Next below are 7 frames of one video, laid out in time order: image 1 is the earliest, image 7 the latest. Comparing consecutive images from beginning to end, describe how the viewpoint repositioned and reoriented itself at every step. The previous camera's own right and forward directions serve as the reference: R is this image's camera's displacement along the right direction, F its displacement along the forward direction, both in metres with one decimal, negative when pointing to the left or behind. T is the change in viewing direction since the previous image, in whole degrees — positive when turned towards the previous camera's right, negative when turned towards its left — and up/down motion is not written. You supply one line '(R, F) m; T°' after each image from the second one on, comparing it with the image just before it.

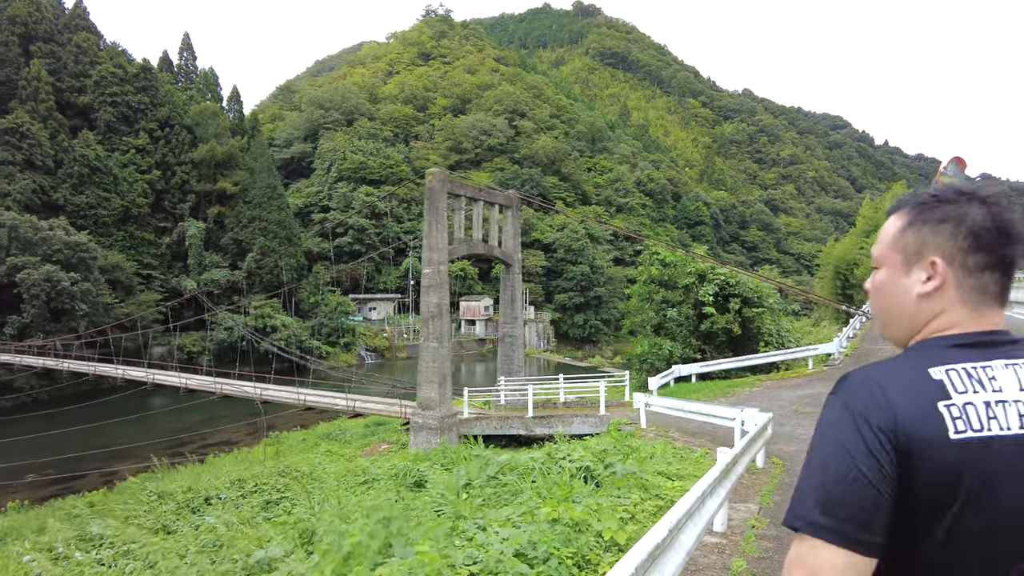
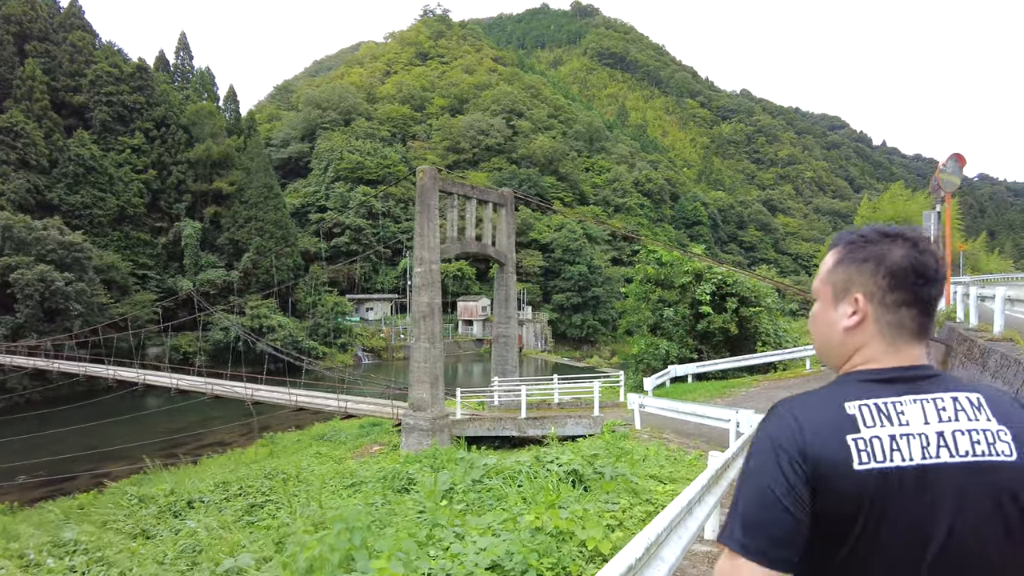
(+0.1, +0.1) m; 0°
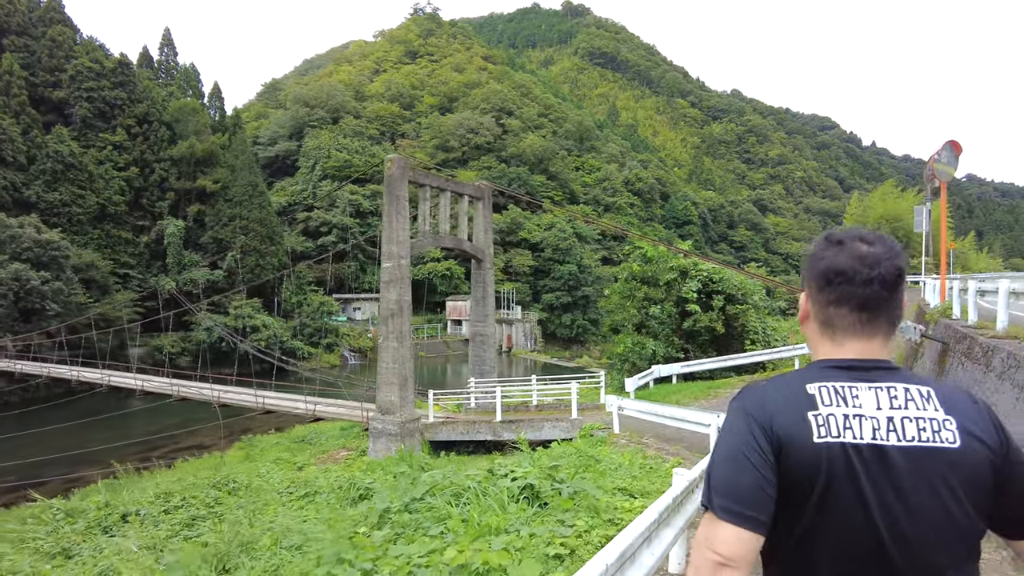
(+0.2, +0.3) m; +1°
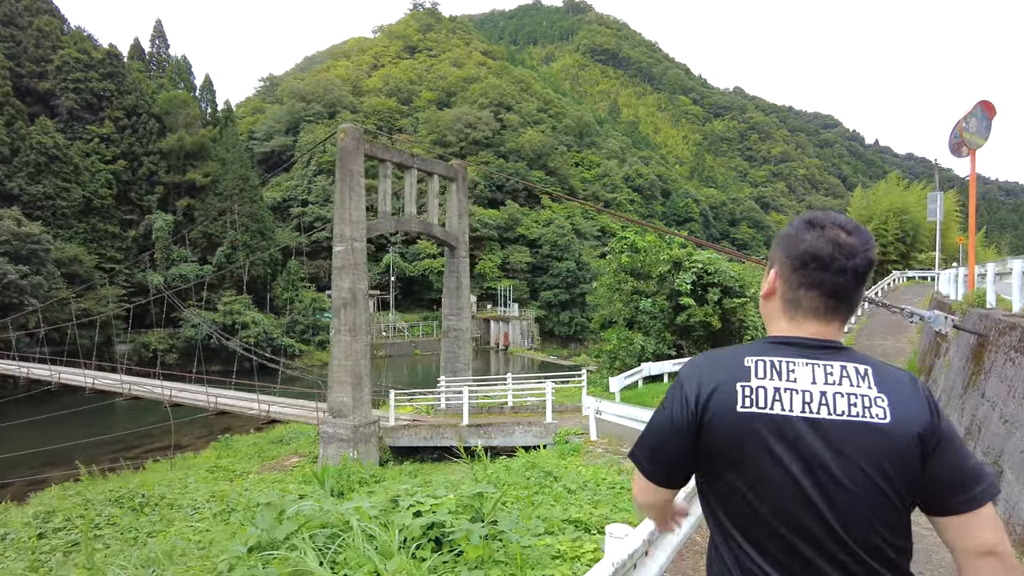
(+0.3, +0.7) m; 0°
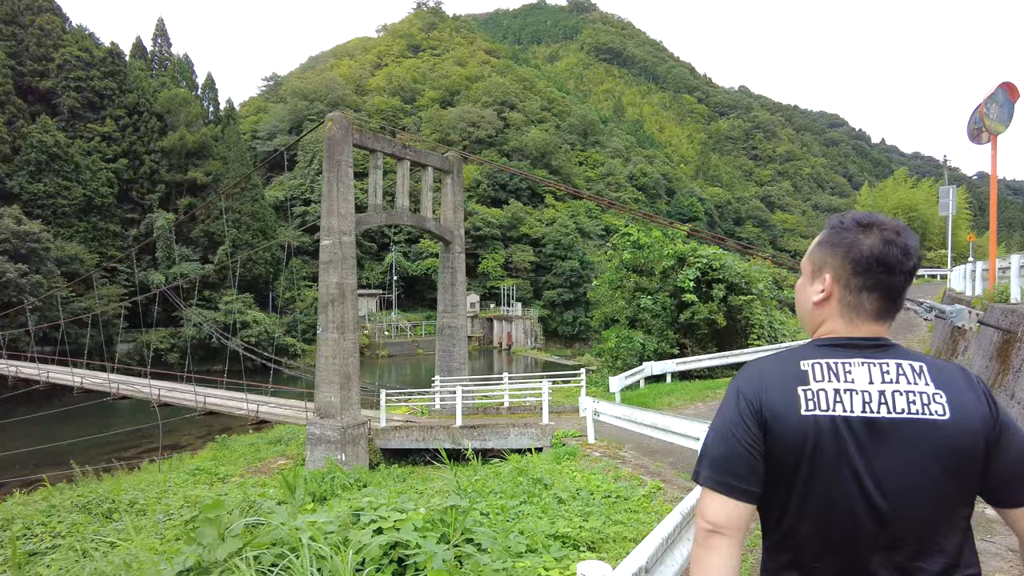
(+0.1, +0.2) m; 0°
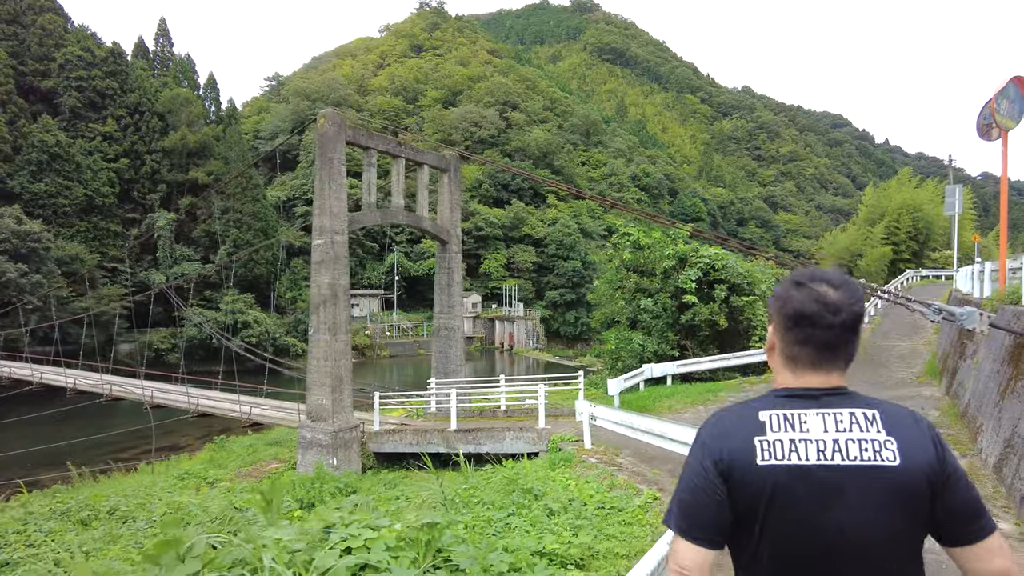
(+0.1, +0.1) m; 0°
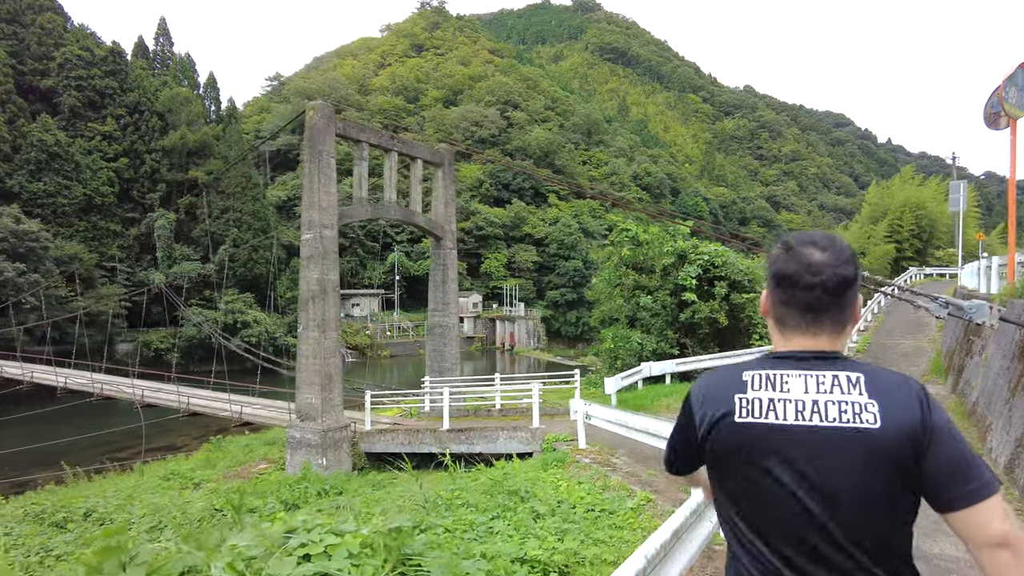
(+0.1, +0.1) m; 0°
